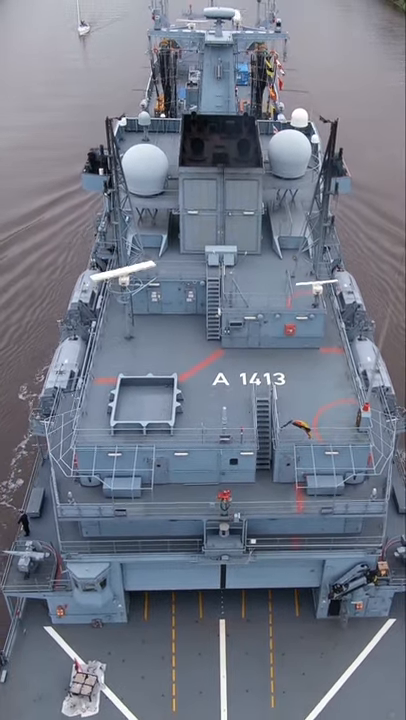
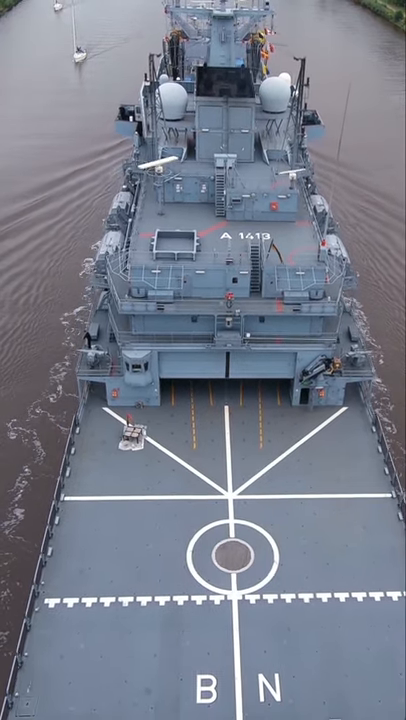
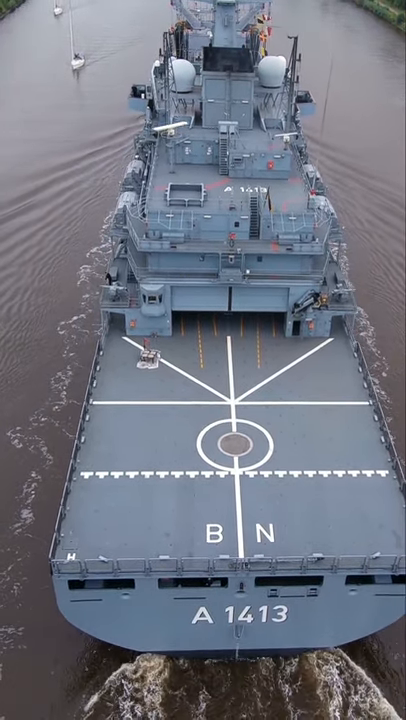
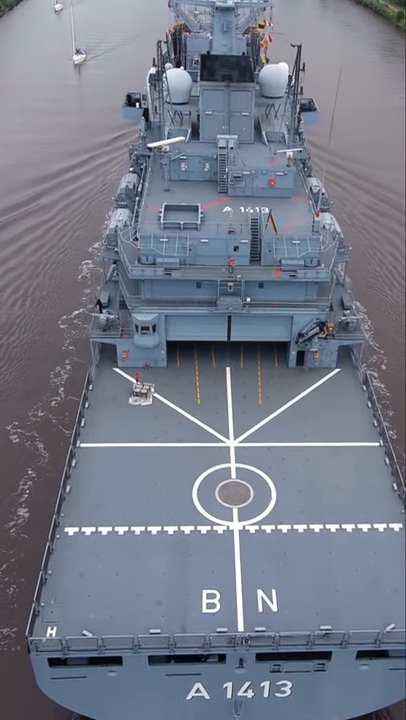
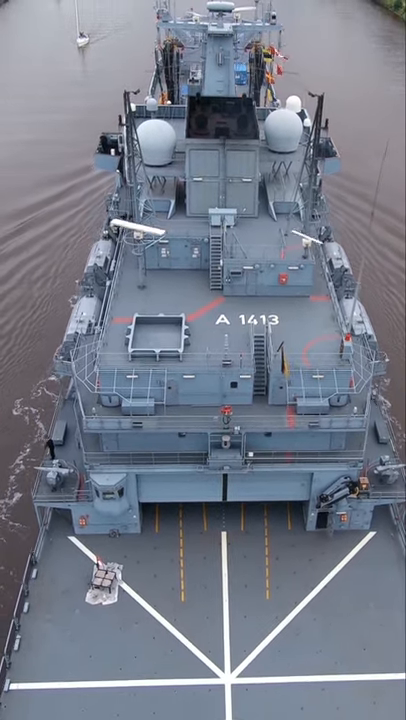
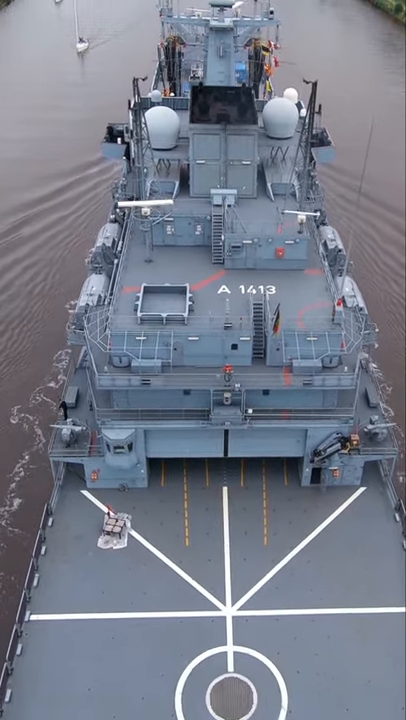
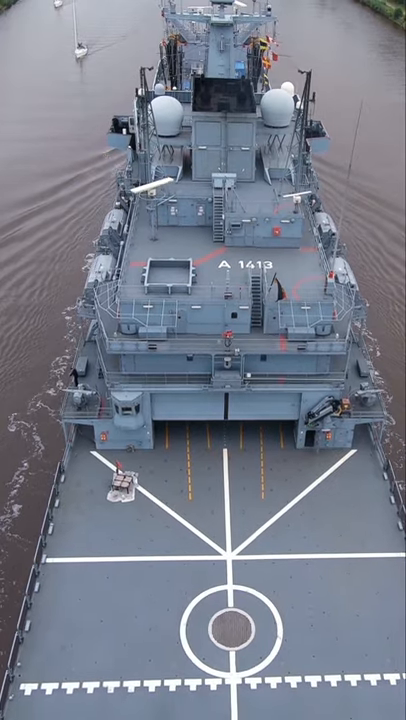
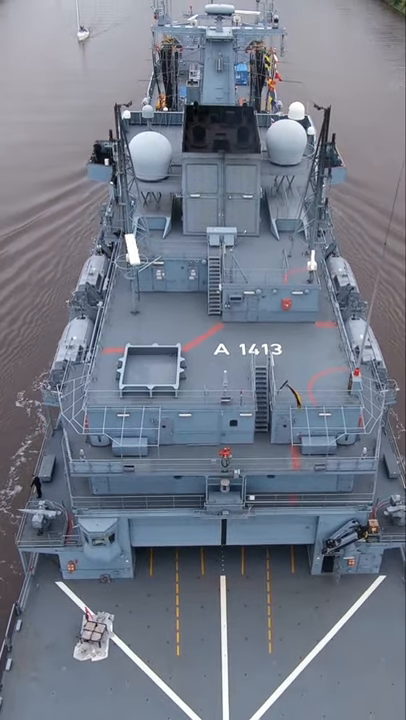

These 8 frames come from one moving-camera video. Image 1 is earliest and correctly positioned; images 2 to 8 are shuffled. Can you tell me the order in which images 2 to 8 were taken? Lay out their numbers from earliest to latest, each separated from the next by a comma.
8, 5, 6, 7, 2, 4, 3
